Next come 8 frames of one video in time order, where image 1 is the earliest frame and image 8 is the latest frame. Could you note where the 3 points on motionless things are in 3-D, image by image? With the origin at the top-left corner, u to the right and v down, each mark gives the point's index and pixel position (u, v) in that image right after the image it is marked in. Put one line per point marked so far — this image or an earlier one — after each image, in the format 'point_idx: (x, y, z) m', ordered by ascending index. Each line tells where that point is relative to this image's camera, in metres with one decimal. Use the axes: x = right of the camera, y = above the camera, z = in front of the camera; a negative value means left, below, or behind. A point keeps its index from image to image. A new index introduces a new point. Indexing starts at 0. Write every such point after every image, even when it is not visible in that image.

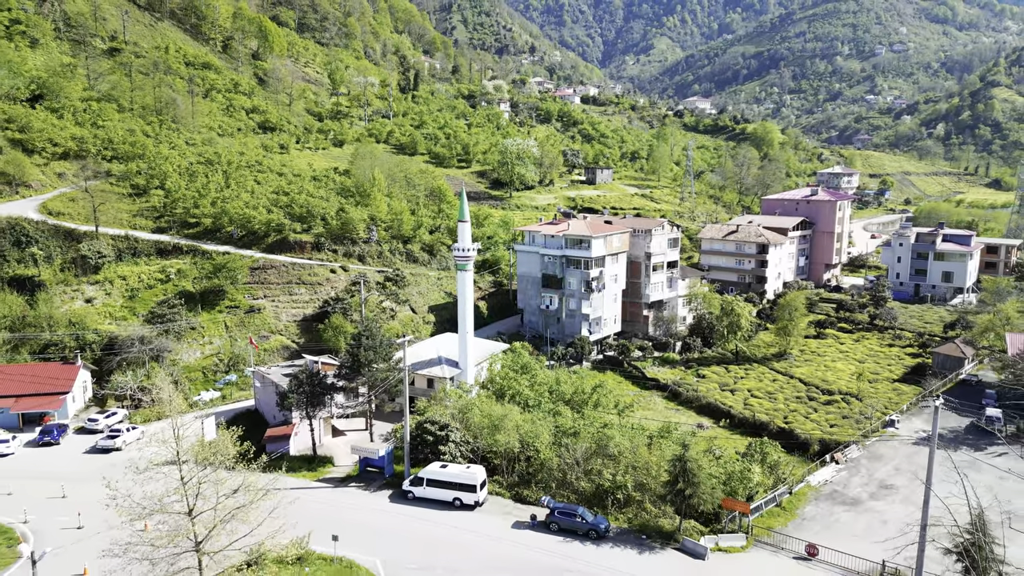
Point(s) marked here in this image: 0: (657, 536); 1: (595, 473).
0: (+3.8, -6.1, +18.7) m
1: (+2.3, -5.3, +20.5) m
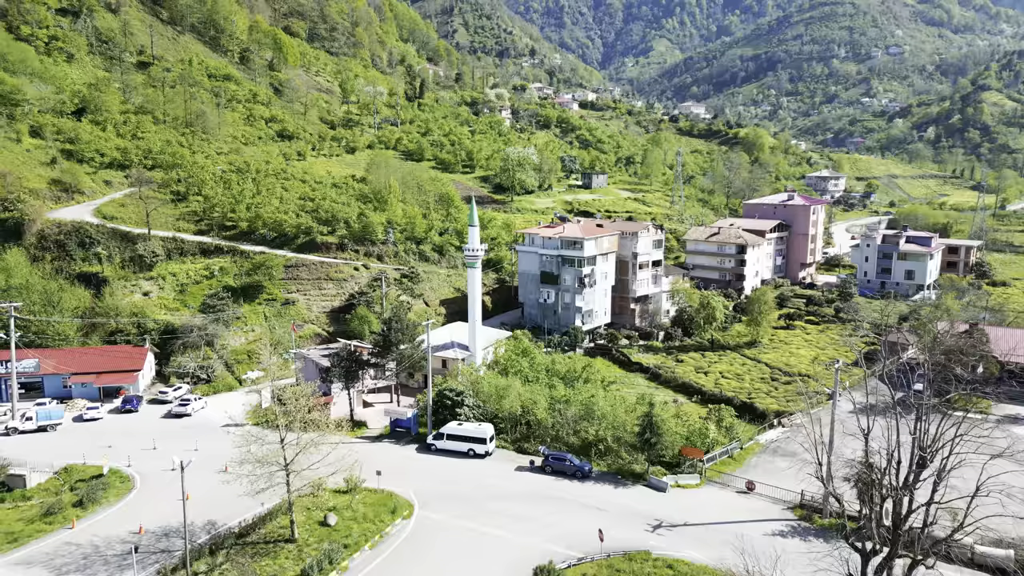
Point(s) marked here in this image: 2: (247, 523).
0: (+3.9, -5.8, +23.5) m
1: (+2.4, -5.0, +25.3) m
2: (-6.9, -6.1, +19.3) m
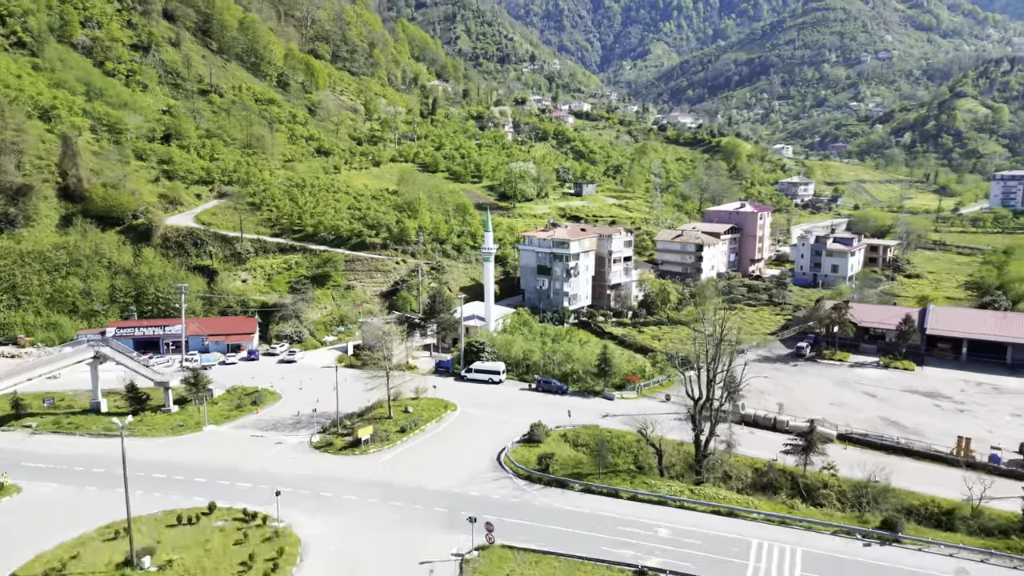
0: (+4.2, -5.1, +36.5) m
1: (+2.7, -4.3, +38.3) m
2: (-6.6, -5.4, +32.3) m
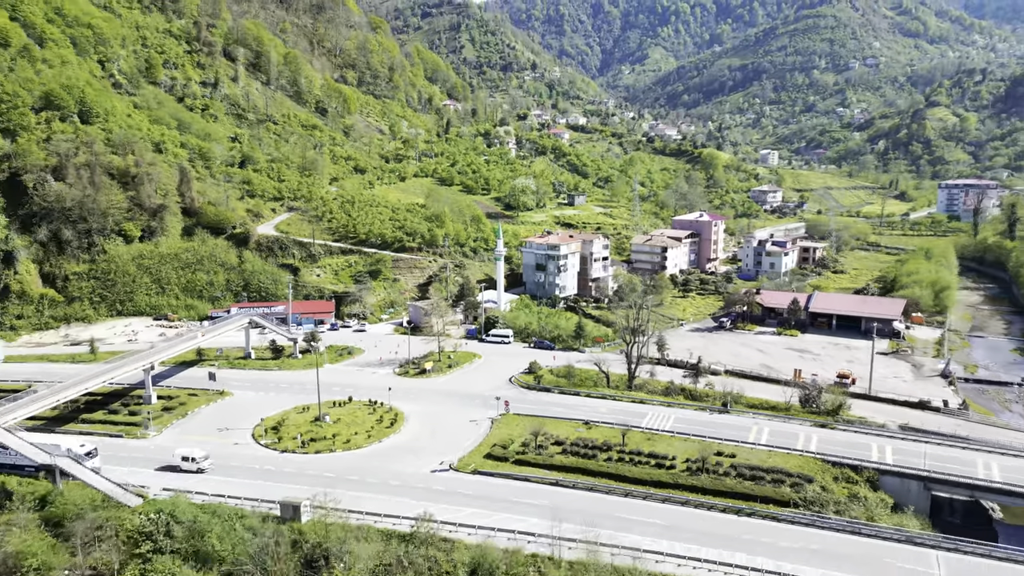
0: (+4.6, -4.4, +54.0) m
1: (+3.1, -3.6, +55.8) m
2: (-6.2, -4.7, +49.8) m
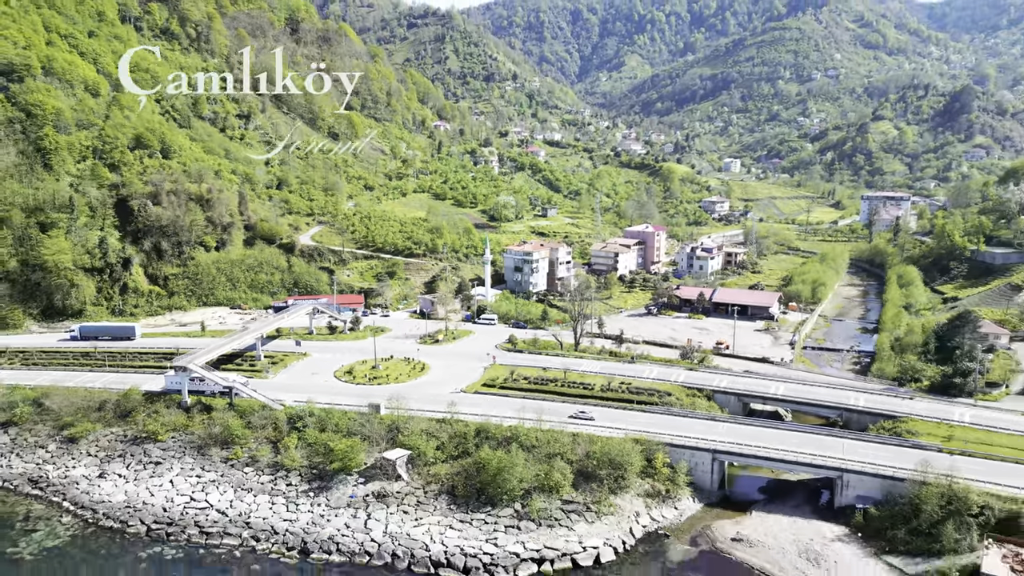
0: (+3.0, -4.0, +75.7) m
1: (+1.4, -3.2, +77.5) m
2: (-7.7, -4.4, +71.3) m
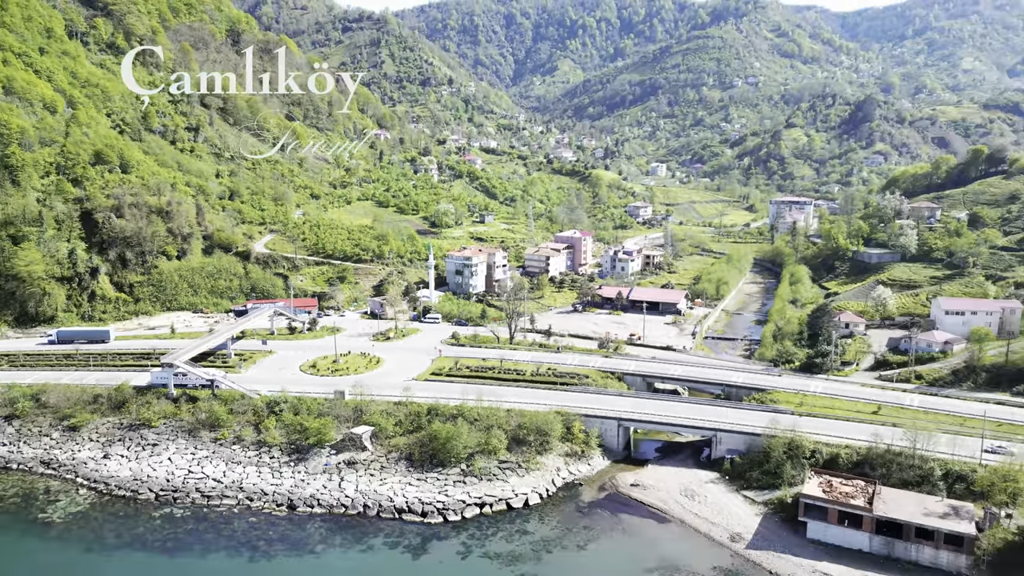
0: (-3.9, -4.2, +85.6) m
1: (-5.6, -3.4, +87.3) m
2: (-14.2, -4.7, +80.3) m
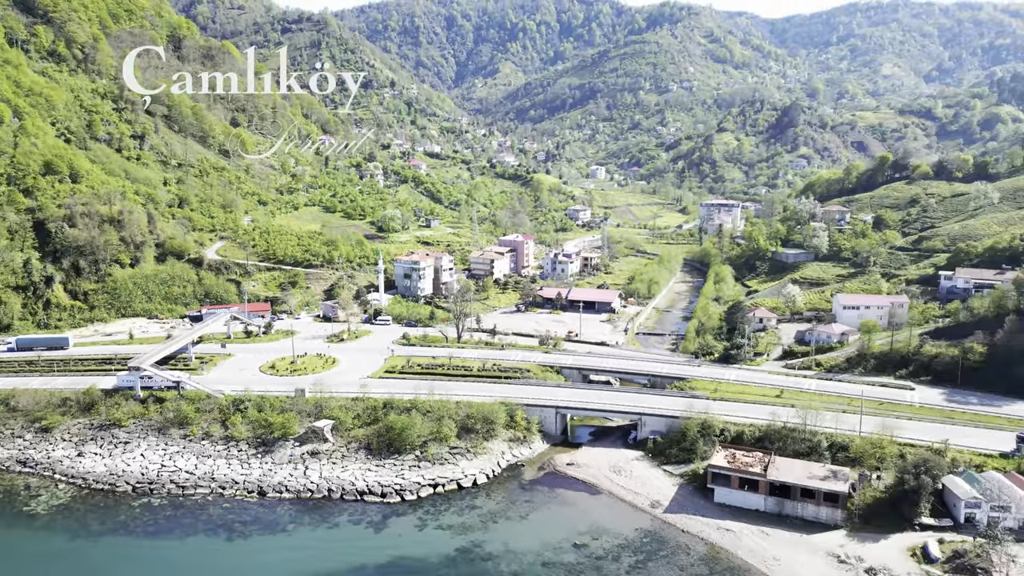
0: (-10.7, -4.6, +91.1) m
1: (-12.6, -3.8, +92.6) m
2: (-20.5, -5.2, +85.0) m
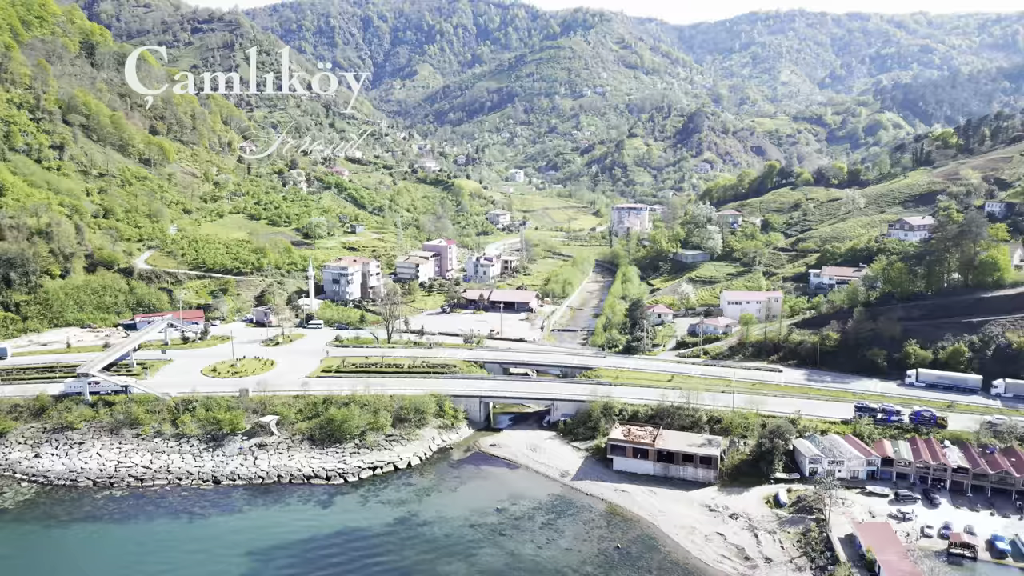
0: (-20.9, -5.3, +97.5) m
1: (-22.9, -4.5, +98.7) m
2: (-30.0, -6.1, +90.4) m
